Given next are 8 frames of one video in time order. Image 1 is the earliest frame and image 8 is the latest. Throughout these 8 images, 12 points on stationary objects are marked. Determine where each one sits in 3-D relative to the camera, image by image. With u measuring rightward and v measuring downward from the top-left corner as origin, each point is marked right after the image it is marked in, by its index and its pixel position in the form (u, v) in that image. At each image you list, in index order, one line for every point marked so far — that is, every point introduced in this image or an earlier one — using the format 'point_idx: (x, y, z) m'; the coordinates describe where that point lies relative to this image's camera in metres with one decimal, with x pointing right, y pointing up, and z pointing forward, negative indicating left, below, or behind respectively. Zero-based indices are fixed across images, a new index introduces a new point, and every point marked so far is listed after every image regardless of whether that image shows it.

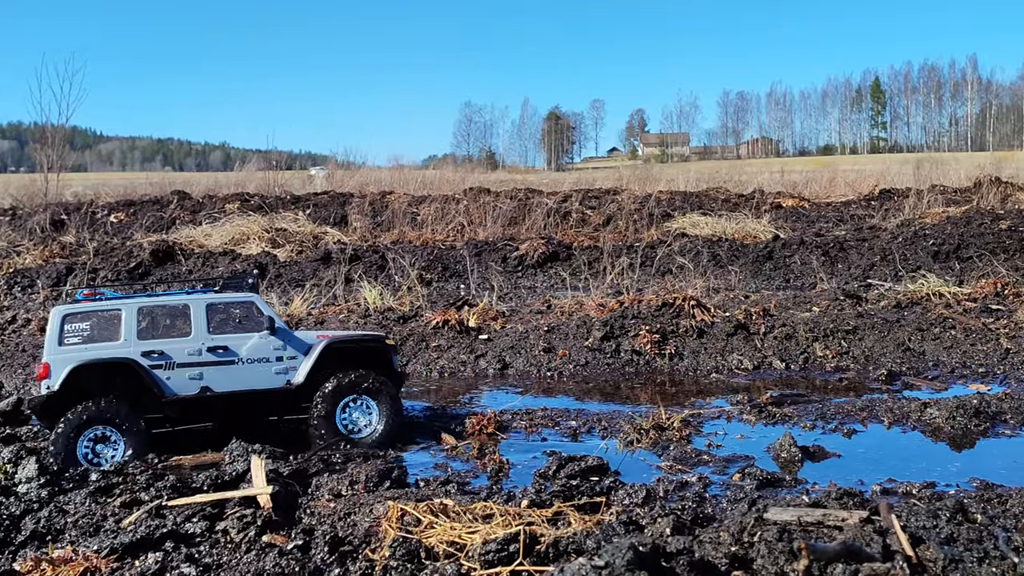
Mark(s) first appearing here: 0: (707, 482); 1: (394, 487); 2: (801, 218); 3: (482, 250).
0: (+1.4, -1.3, +8.3) m
1: (-0.8, -1.3, +8.0) m
2: (+3.4, +0.8, +14.2) m
3: (-0.4, +0.4, +13.3) m
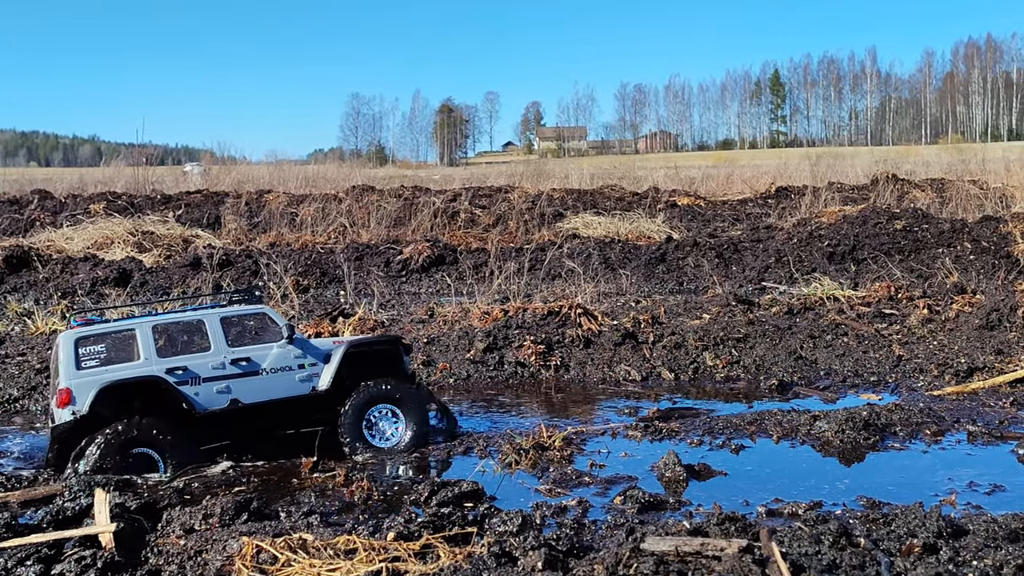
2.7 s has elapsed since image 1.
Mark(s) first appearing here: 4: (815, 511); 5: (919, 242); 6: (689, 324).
0: (+0.5, -1.4, +7.8) m
1: (-1.6, -1.4, +7.4) m
2: (+2.1, +0.8, +13.8) m
3: (-1.6, +0.3, +12.6) m
4: (+2.0, -1.3, +7.5) m
5: (+4.1, +0.5, +12.4) m
6: (+1.6, -0.3, +10.9) m
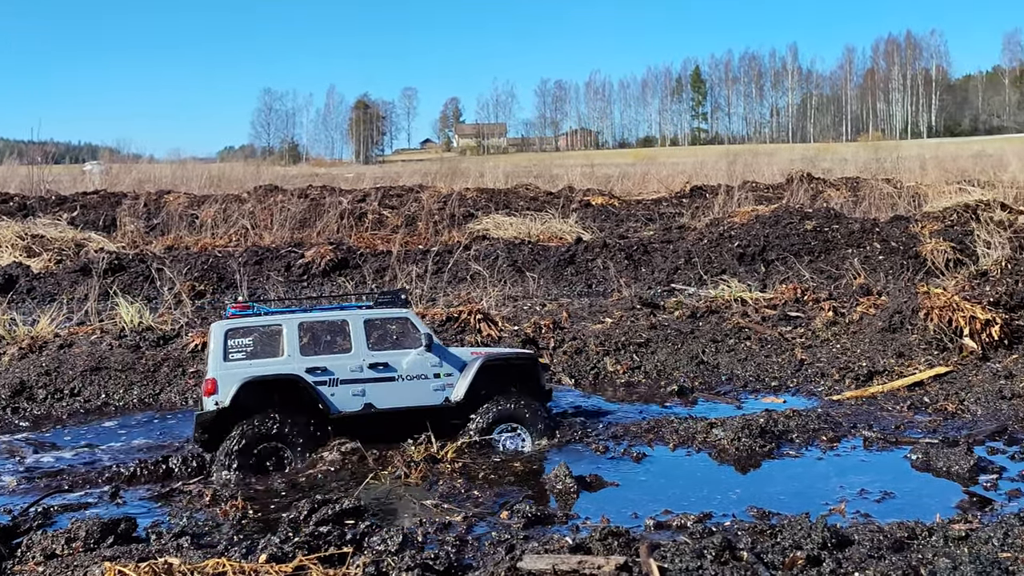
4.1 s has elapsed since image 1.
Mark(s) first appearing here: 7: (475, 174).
0: (-0.2, -1.5, +7.6) m
1: (-2.3, -1.5, +7.1) m
2: (+1.1, +0.8, +13.7) m
3: (-2.5, +0.3, +12.3) m
4: (+1.2, -1.4, +7.4) m
5: (+3.2, +0.5, +12.3) m
6: (+0.7, -0.4, +10.7) m
7: (-0.5, +1.5, +15.6) m
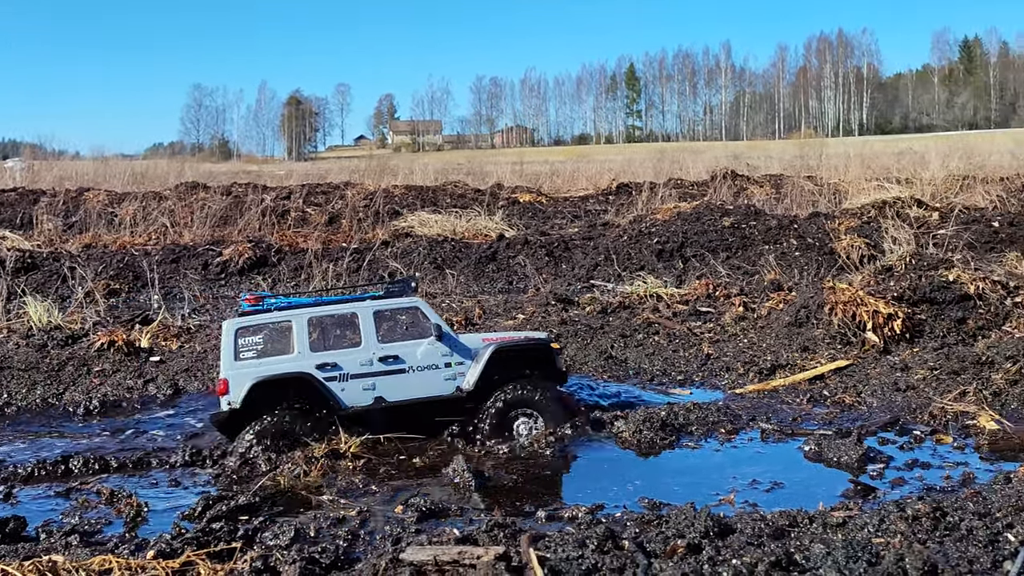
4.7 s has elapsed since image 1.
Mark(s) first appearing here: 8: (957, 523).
0: (-0.9, -1.4, +7.7) m
1: (-3.0, -1.5, +7.1) m
2: (+0.3, +0.8, +13.8) m
3: (-3.3, +0.3, +12.3) m
4: (+0.5, -1.3, +7.5) m
5: (+2.4, +0.5, +12.4) m
6: (-0.1, -0.3, +10.8) m
7: (-1.4, +1.5, +15.7) m
8: (+2.6, -1.3, +7.0) m
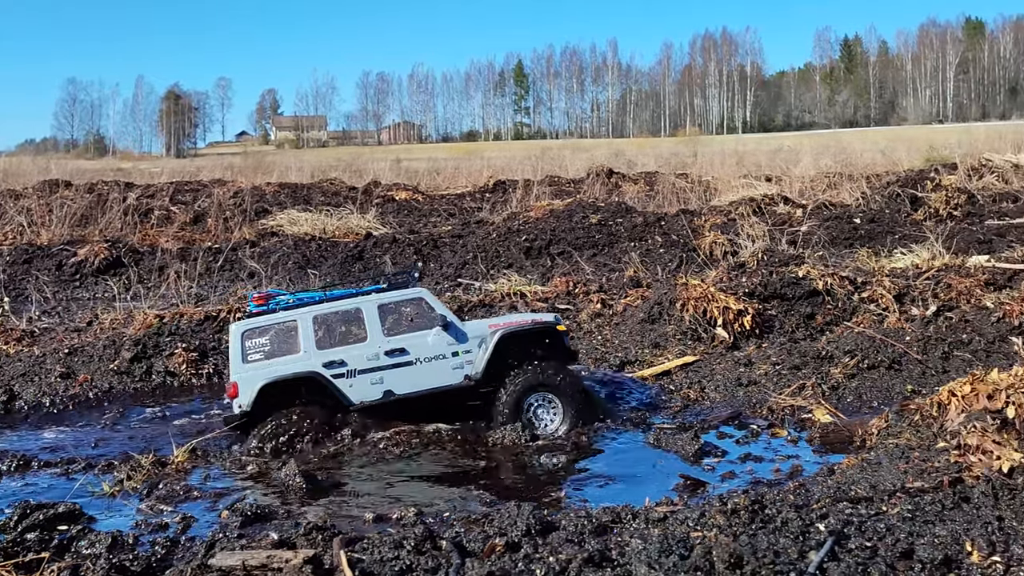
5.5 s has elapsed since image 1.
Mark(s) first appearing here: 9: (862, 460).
0: (-2.0, -1.4, +7.6) m
1: (-4.0, -1.5, +6.9) m
2: (-1.1, +0.9, +13.7) m
3: (-4.7, +0.3, +12.1) m
4: (-0.5, -1.3, +7.5) m
5: (+1.0, +0.5, +12.5) m
6: (-1.3, -0.3, +10.8) m
7: (-2.9, +1.5, +15.6) m
8: (+1.5, -1.3, +7.1) m
9: (+2.3, -1.1, +7.9) m
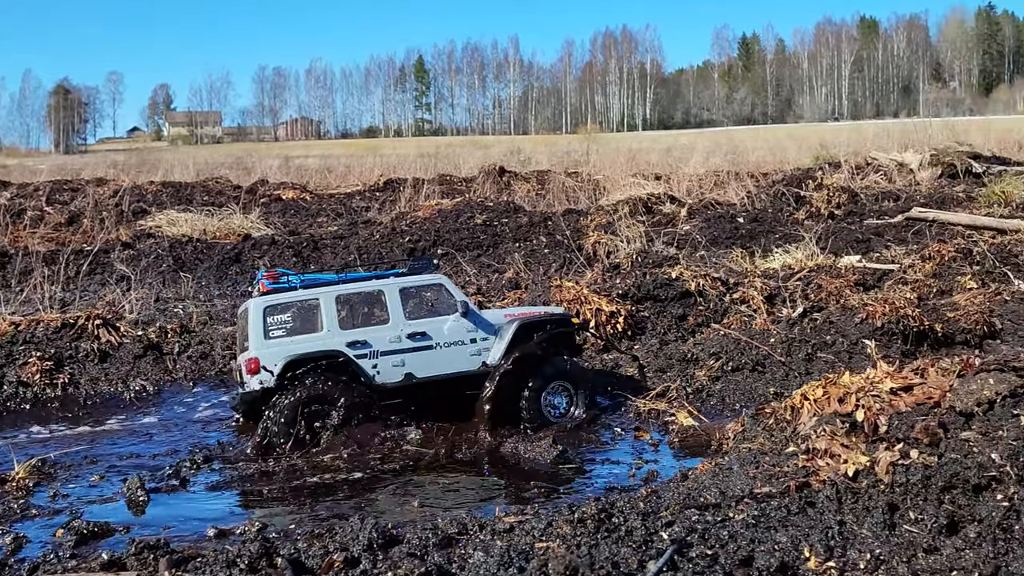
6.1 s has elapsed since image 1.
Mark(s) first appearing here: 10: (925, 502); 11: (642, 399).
0: (-2.9, -1.5, +7.4) m
1: (-4.9, -1.6, +6.6) m
2: (-2.4, +0.8, +13.6) m
3: (-5.8, +0.3, +11.8) m
4: (-1.4, -1.4, +7.4) m
5: (-0.2, +0.5, +12.4) m
6: (-2.4, -0.3, +10.6) m
7: (-4.3, +1.5, +15.3) m
8: (+0.6, -1.4, +7.1) m
9: (+1.3, -1.2, +7.9) m
10: (+2.4, -1.2, +6.9) m
11: (+1.0, -0.8, +9.1) m
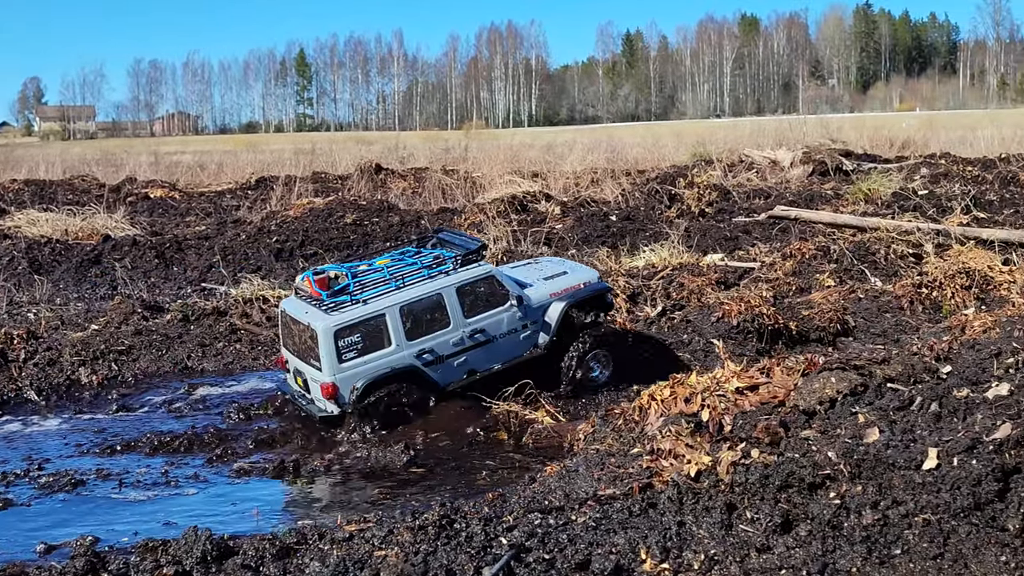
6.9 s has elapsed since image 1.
0: (-3.9, -1.5, +7.1) m
1: (-5.8, -1.6, +6.2) m
2: (-3.8, +0.8, +13.3) m
3: (-7.1, +0.2, +11.3) m
4: (-2.4, -1.4, +7.2) m
5: (-1.5, +0.5, +12.3) m
6: (-3.6, -0.4, +10.4) m
7: (-5.8, +1.5, +14.9) m
8: (-0.3, -1.4, +7.0) m
9: (+0.3, -1.2, +7.9) m
10: (+1.4, -1.2, +7.0) m
11: (-0.1, -0.8, +9.1) m
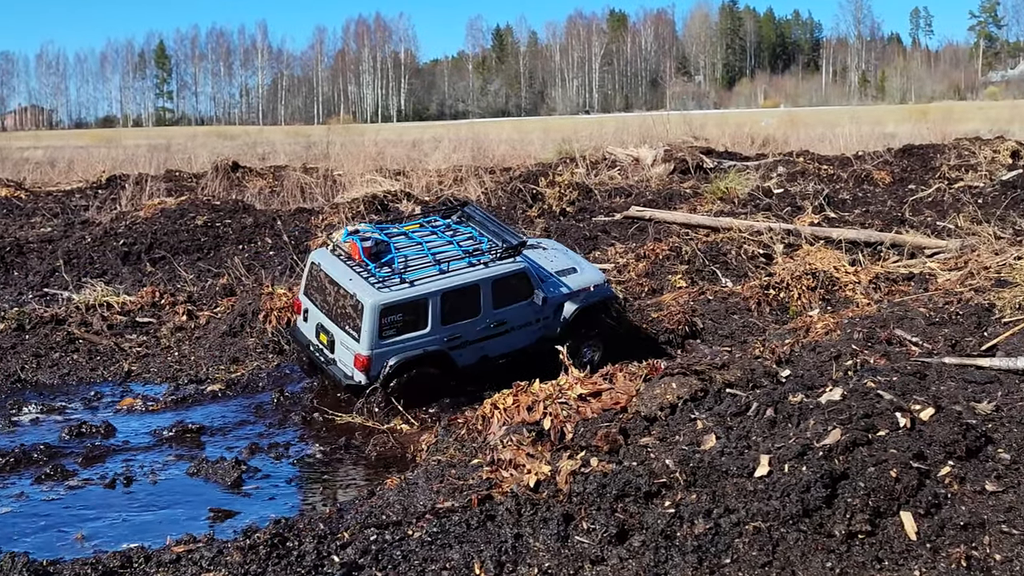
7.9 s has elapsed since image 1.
0: (-4.8, -1.7, +6.7) m
1: (-6.6, -1.8, +5.6) m
2: (-5.2, +0.8, +12.8) m
3: (-8.3, +0.2, +10.5) m
4: (-3.3, -1.5, +6.9) m
5: (-2.9, +0.5, +12.0) m
6: (-4.8, -0.4, +9.9) m
7: (-7.4, +1.5, +14.2) m
8: (-1.2, -1.5, +6.9) m
9: (-0.7, -1.2, +7.8) m
10: (+0.5, -1.3, +7.0) m
11: (-1.2, -0.9, +8.9) m
